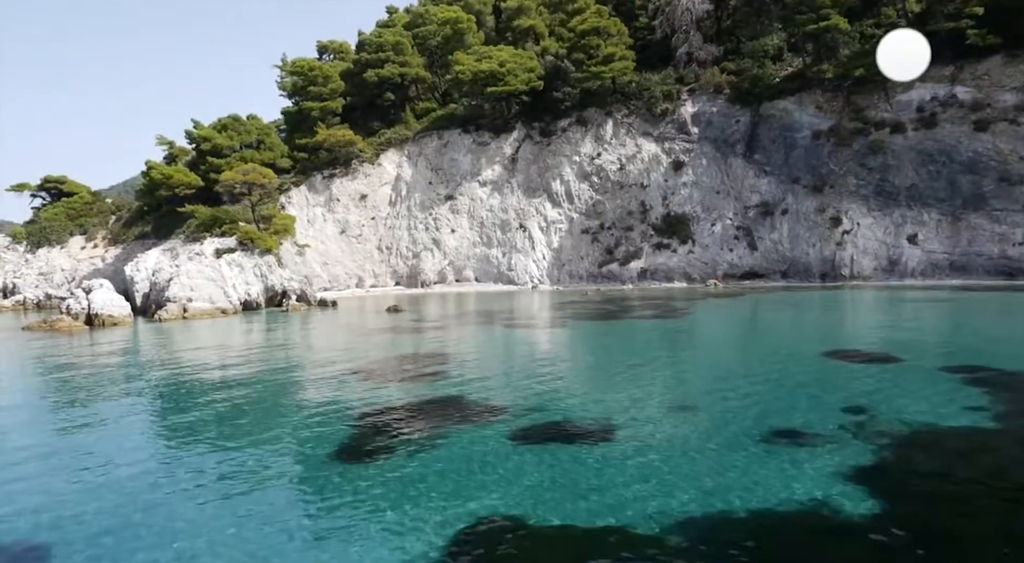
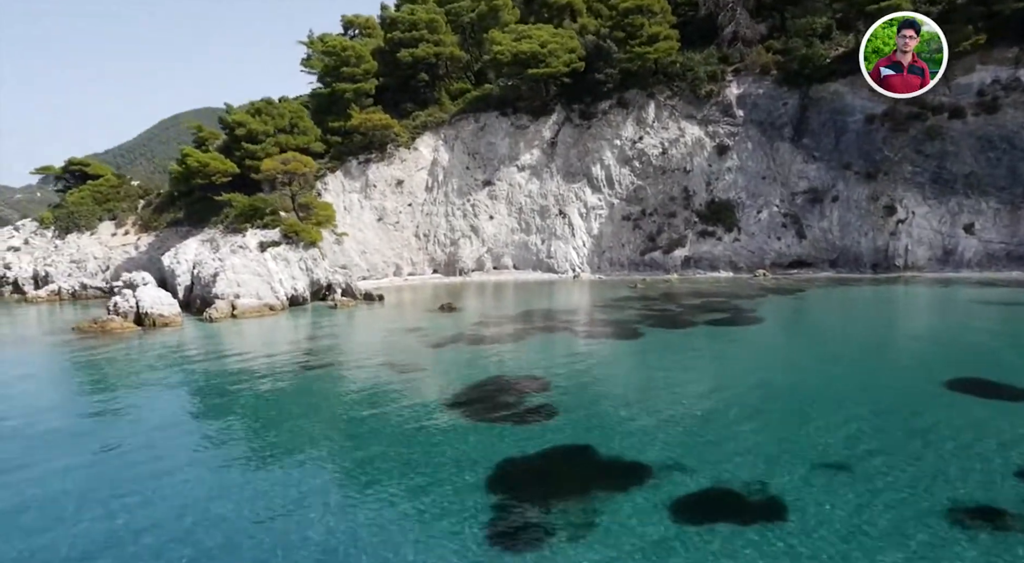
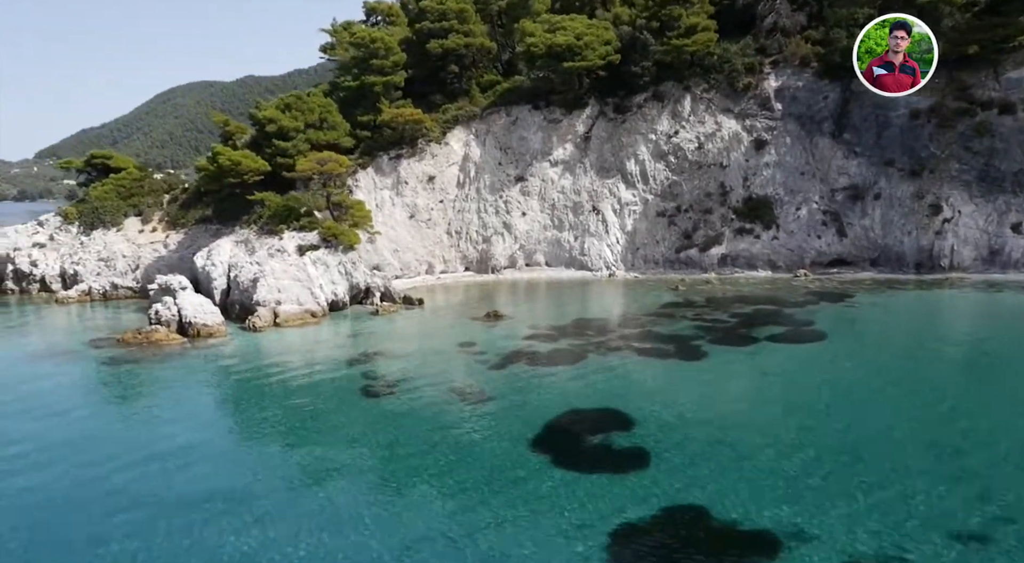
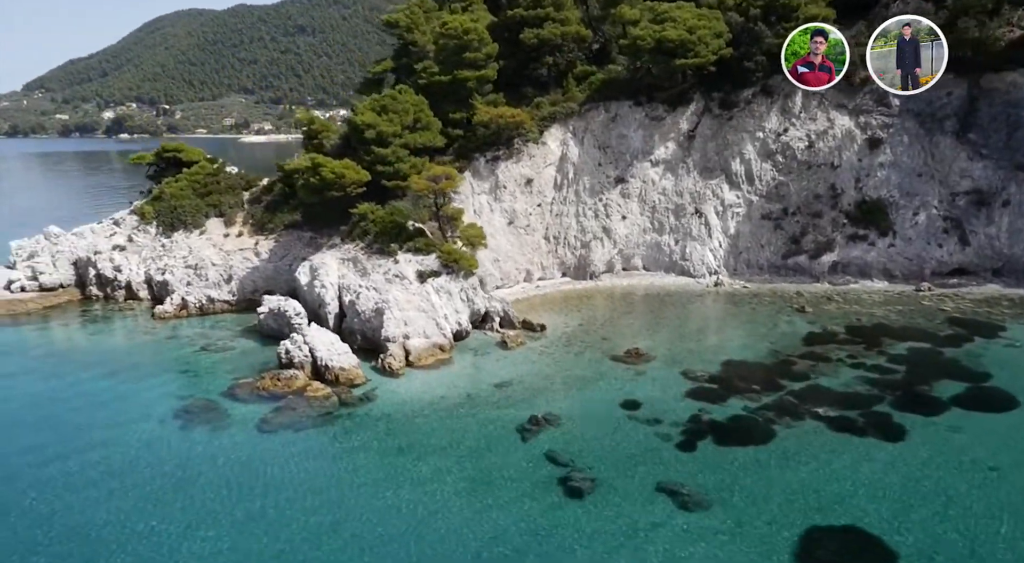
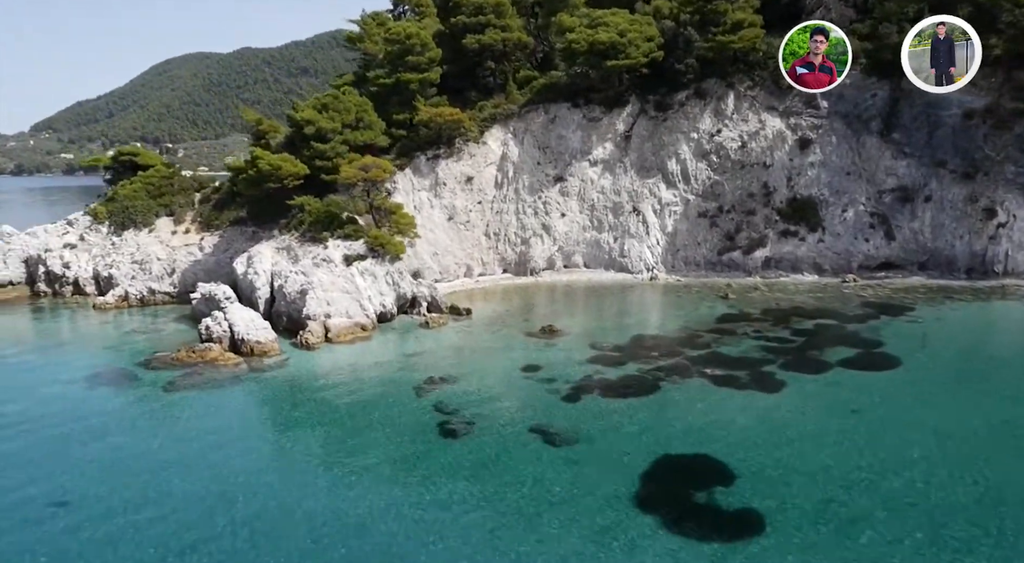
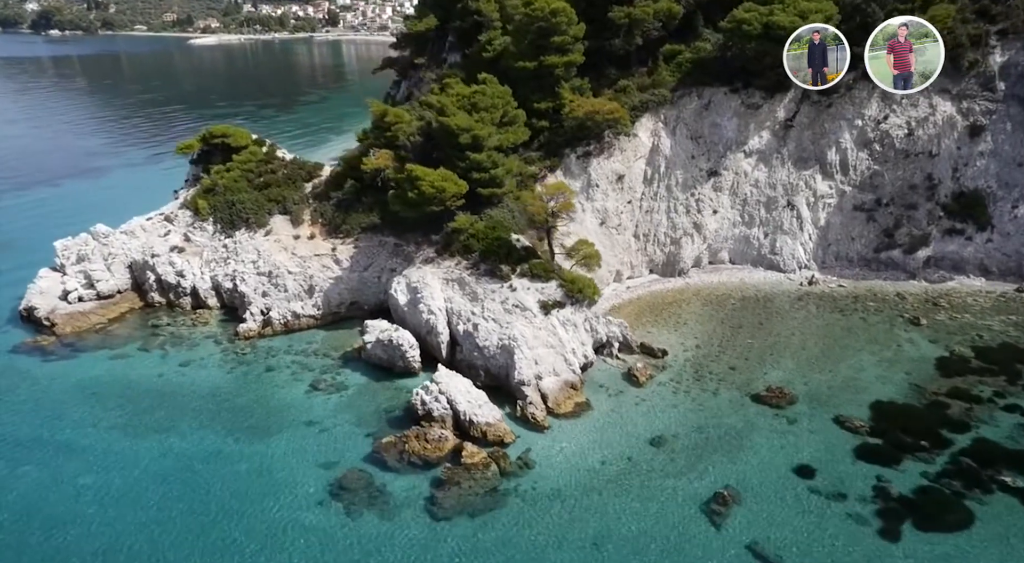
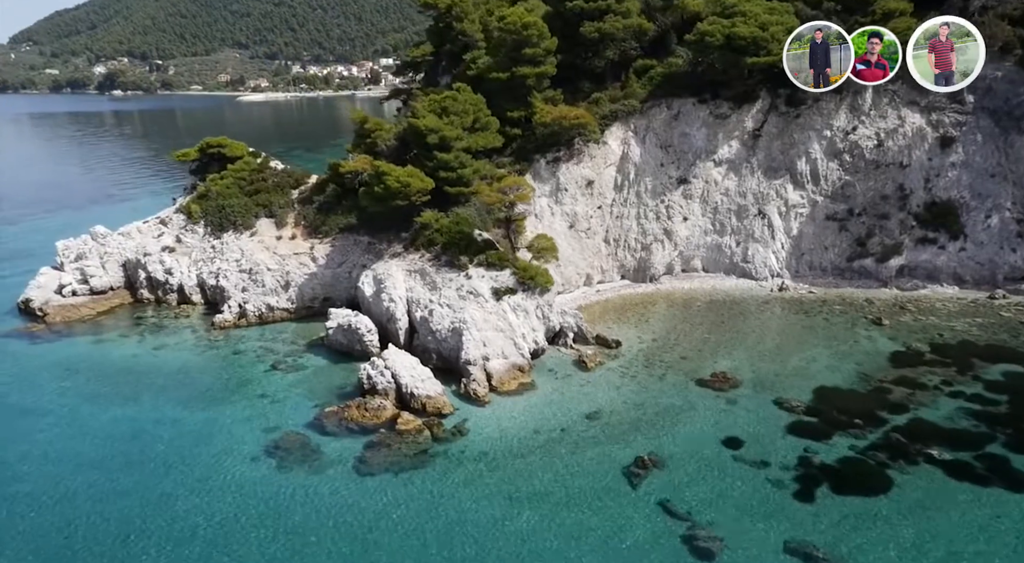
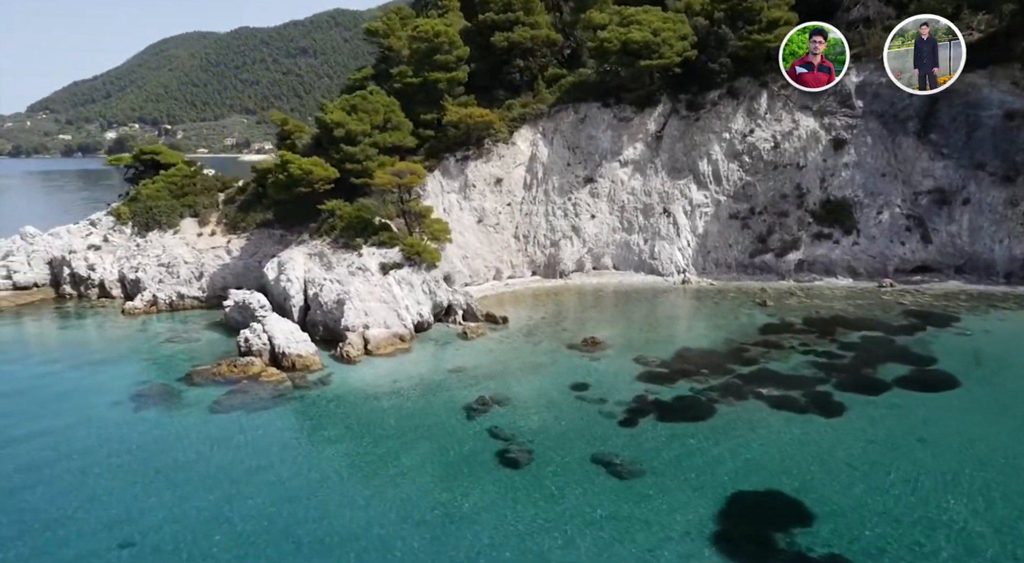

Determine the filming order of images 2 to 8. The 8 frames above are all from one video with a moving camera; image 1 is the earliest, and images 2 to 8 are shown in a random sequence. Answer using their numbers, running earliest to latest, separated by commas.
2, 3, 5, 8, 4, 7, 6
